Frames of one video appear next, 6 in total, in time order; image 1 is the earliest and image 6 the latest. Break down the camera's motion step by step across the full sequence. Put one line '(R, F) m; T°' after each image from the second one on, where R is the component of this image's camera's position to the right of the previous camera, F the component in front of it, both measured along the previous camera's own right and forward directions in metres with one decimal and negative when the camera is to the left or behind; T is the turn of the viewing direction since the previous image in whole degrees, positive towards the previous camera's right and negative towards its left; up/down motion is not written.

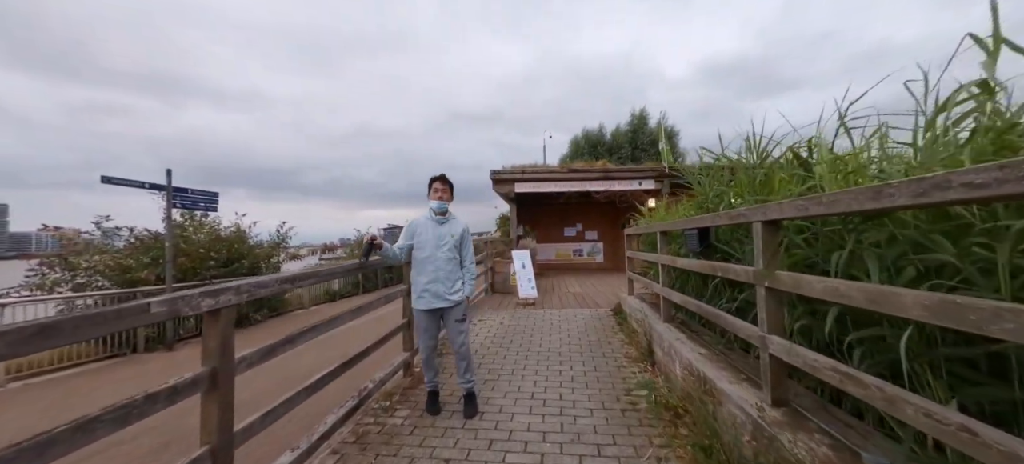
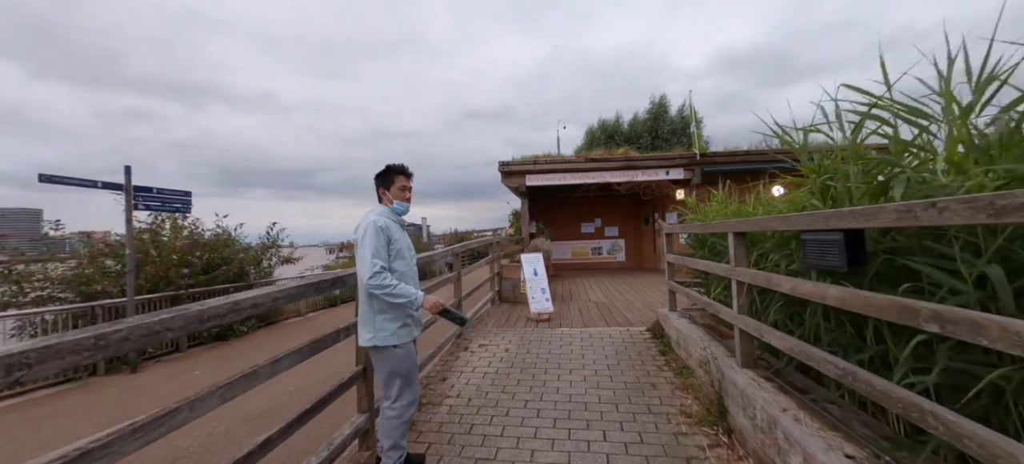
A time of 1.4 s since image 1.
(+0.1, +1.1) m; -2°
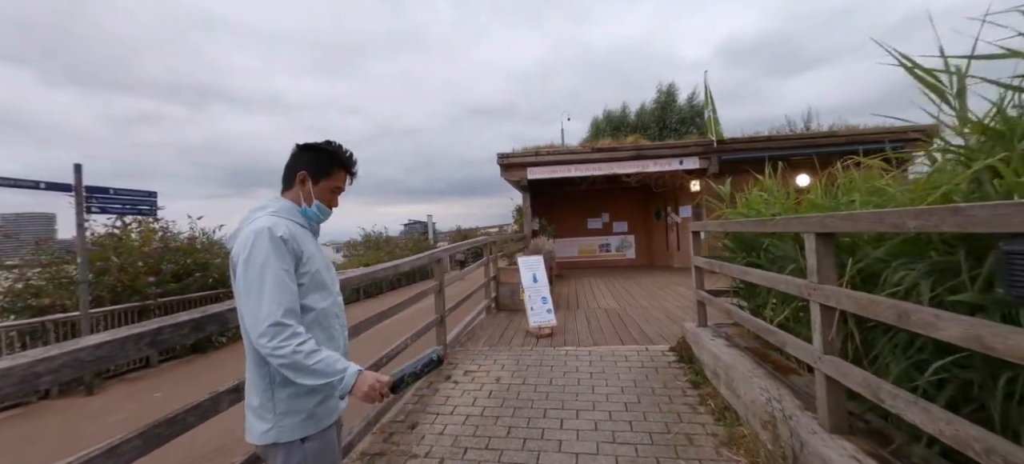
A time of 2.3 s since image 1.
(+0.1, +0.7) m; -1°
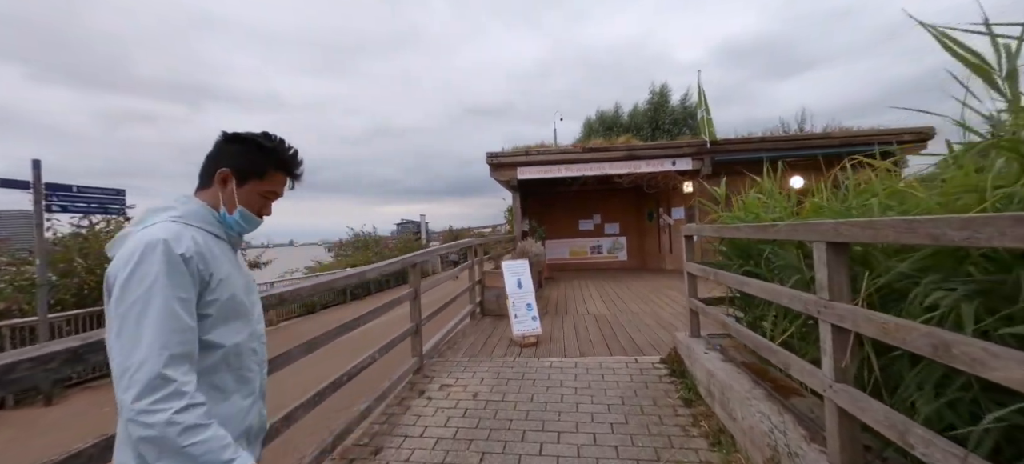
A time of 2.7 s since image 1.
(+0.1, +0.2) m; +1°
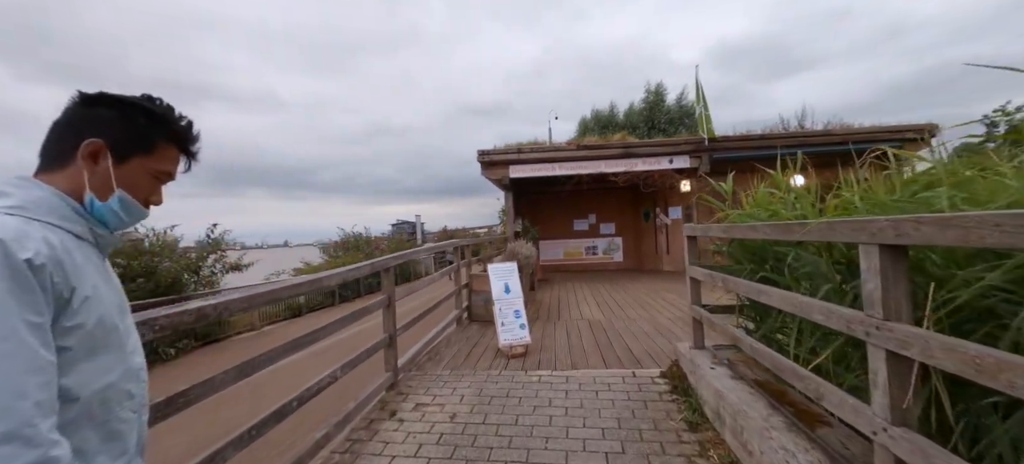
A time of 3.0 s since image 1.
(+0.1, +0.3) m; +1°
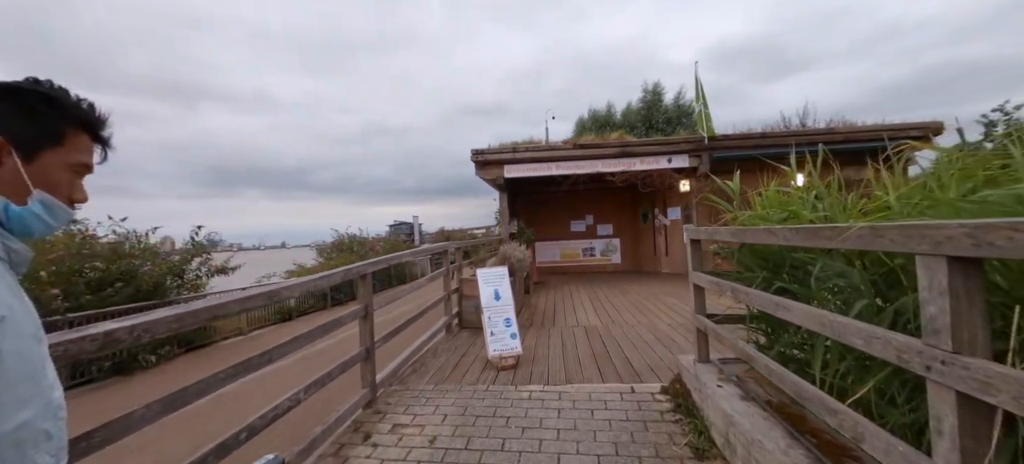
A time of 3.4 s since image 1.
(+0.1, +0.2) m; 0°
